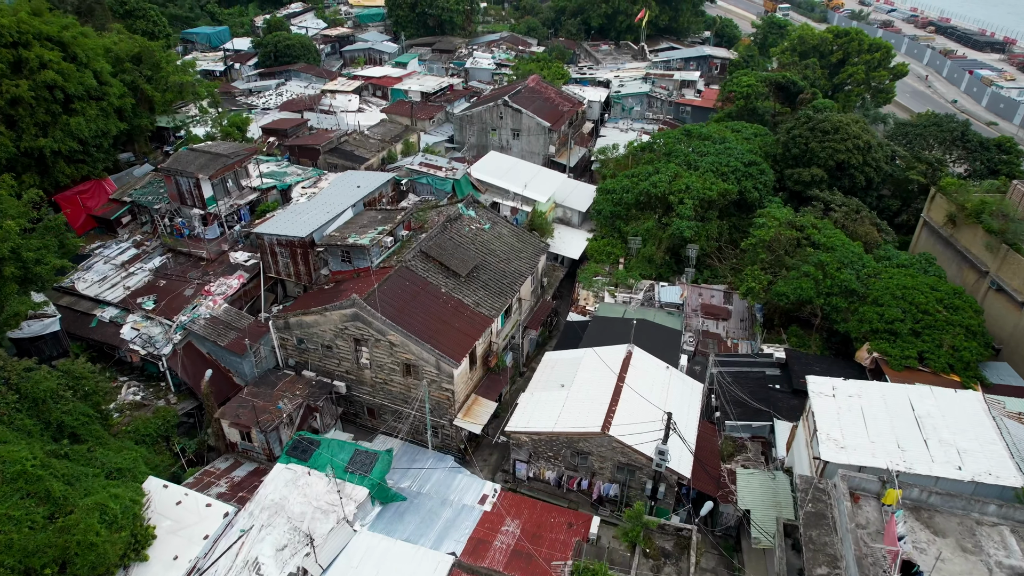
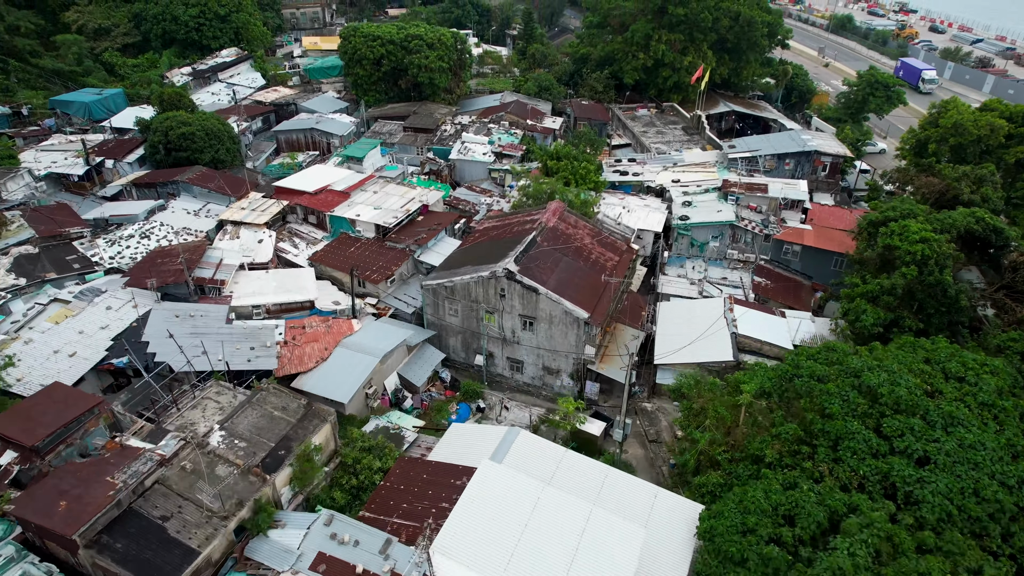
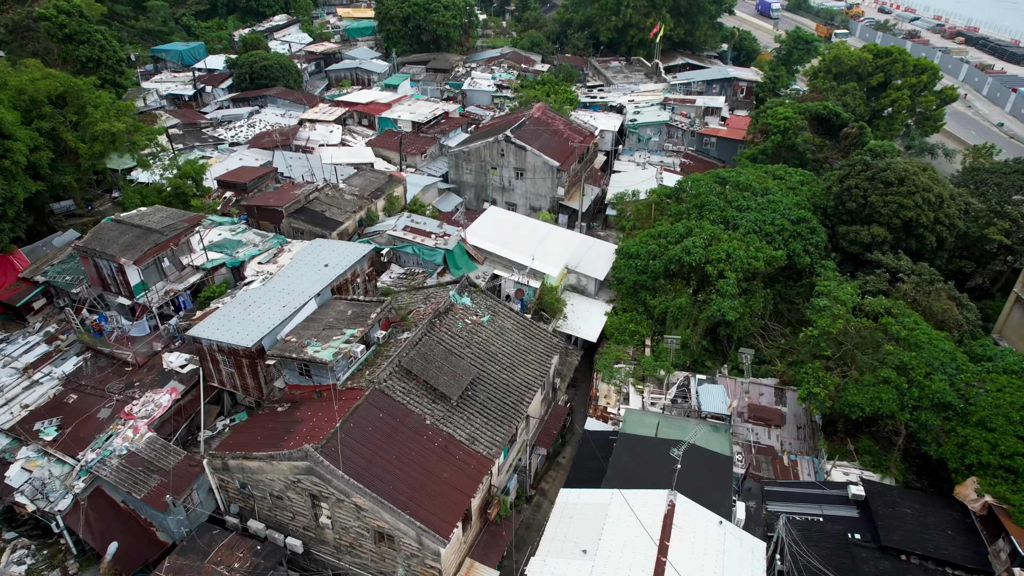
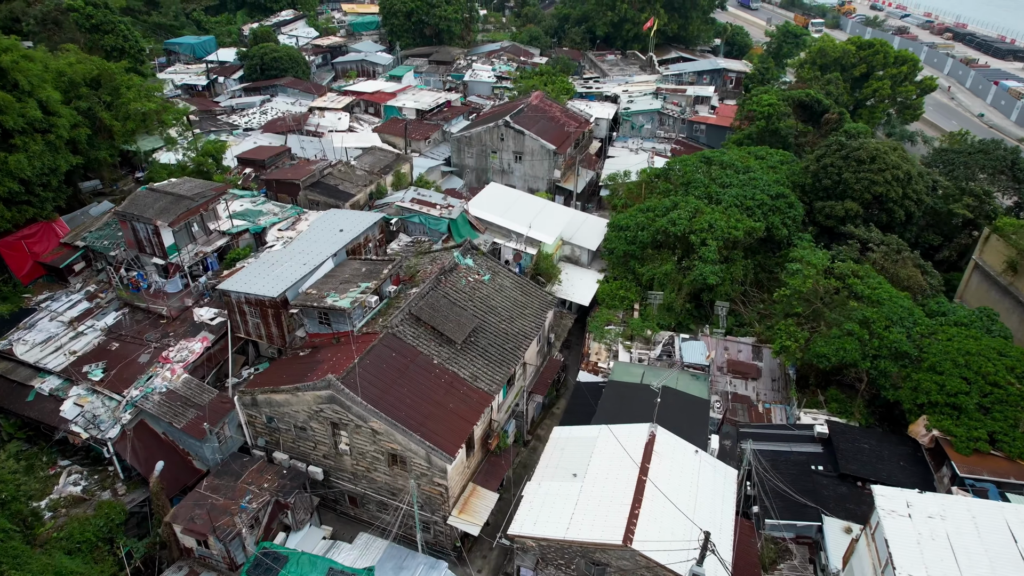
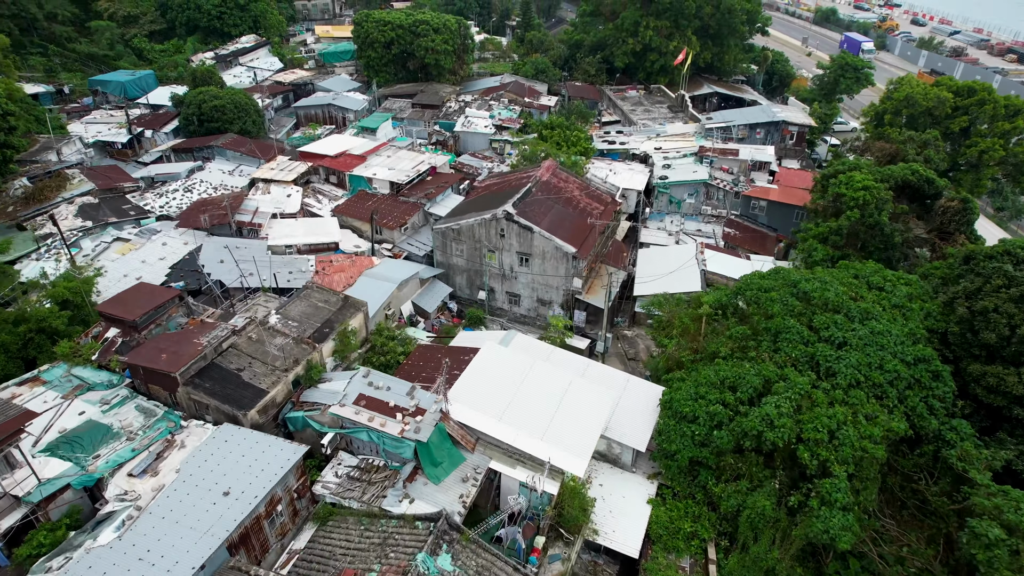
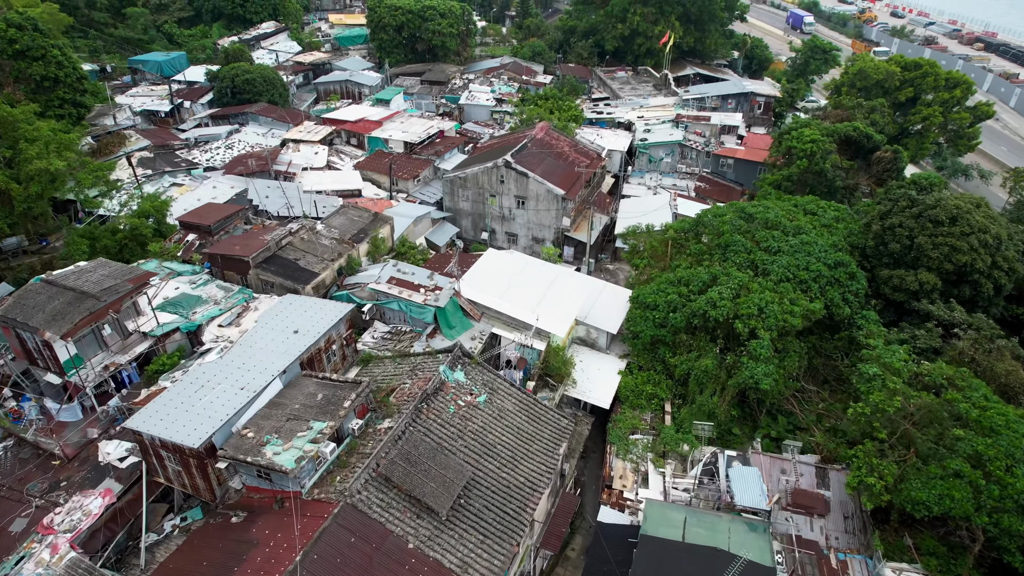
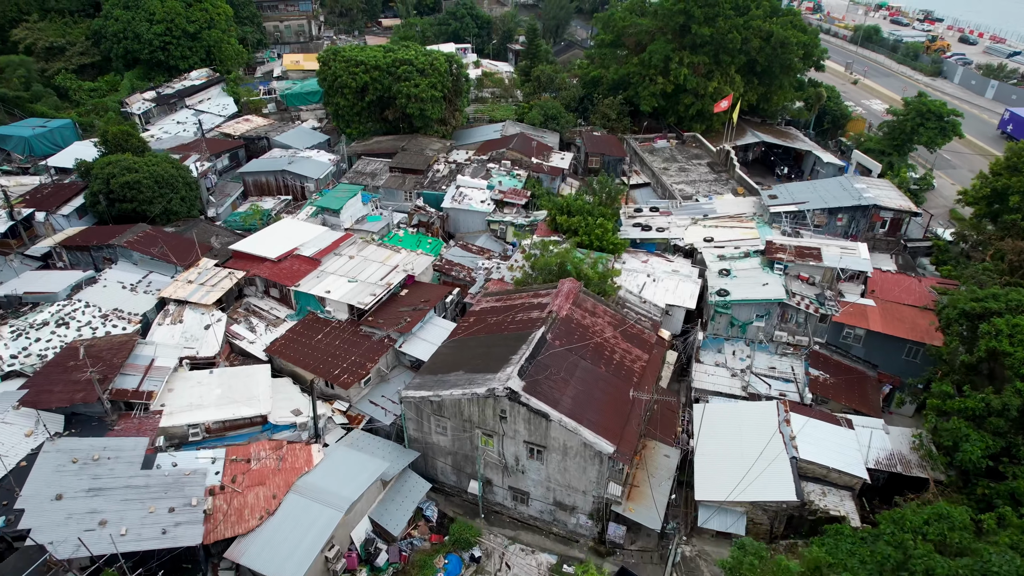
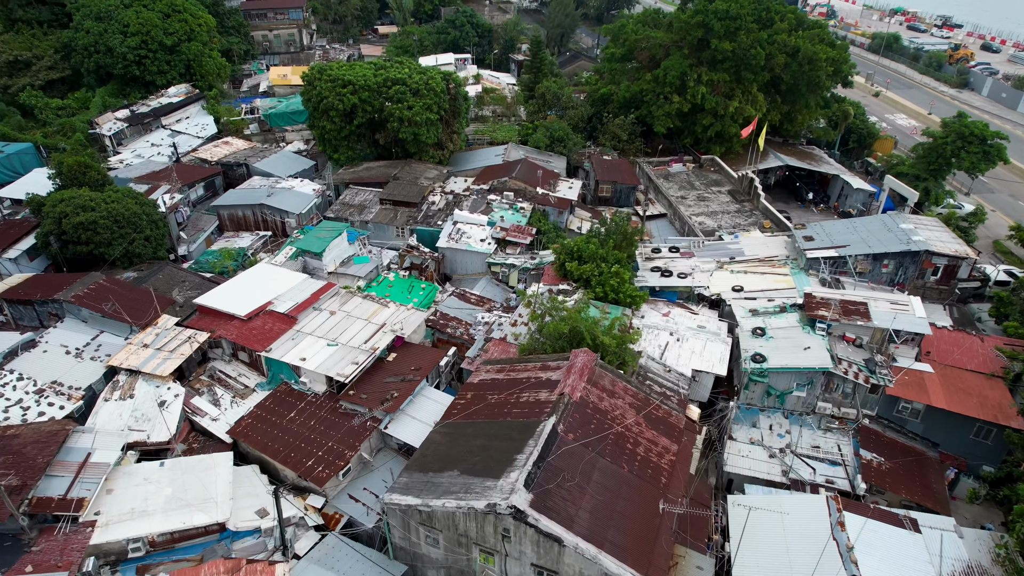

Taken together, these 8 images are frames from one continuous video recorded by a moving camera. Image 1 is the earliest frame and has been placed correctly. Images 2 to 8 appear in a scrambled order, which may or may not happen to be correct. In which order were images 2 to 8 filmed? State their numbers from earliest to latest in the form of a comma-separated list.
4, 3, 6, 5, 2, 7, 8
